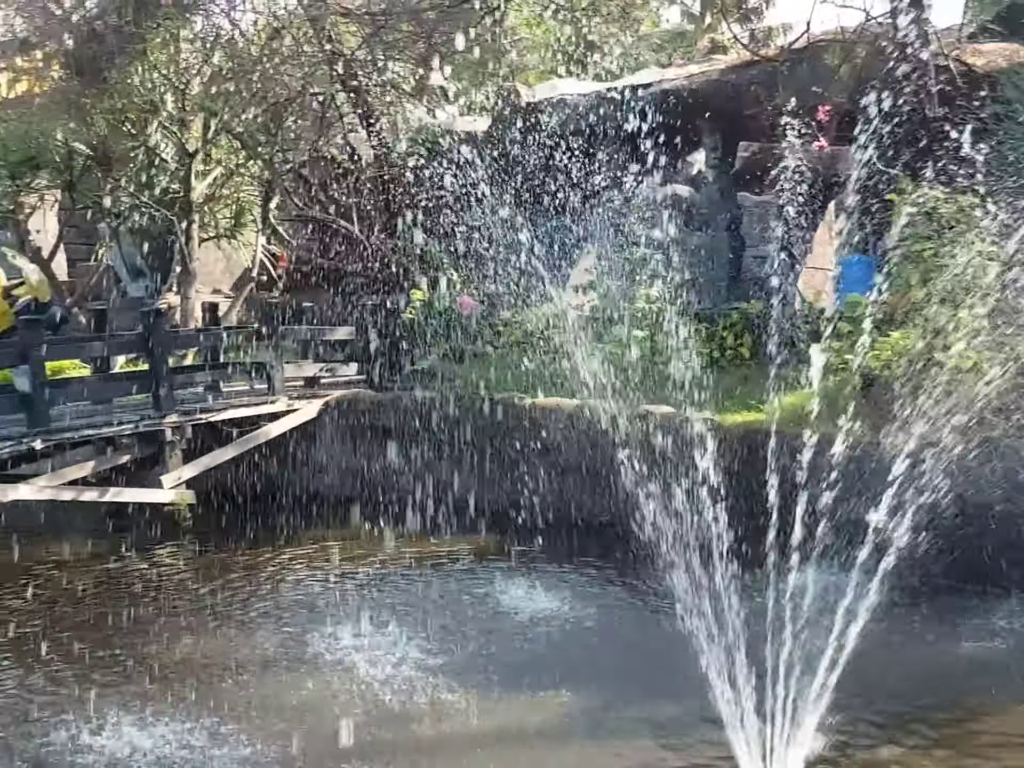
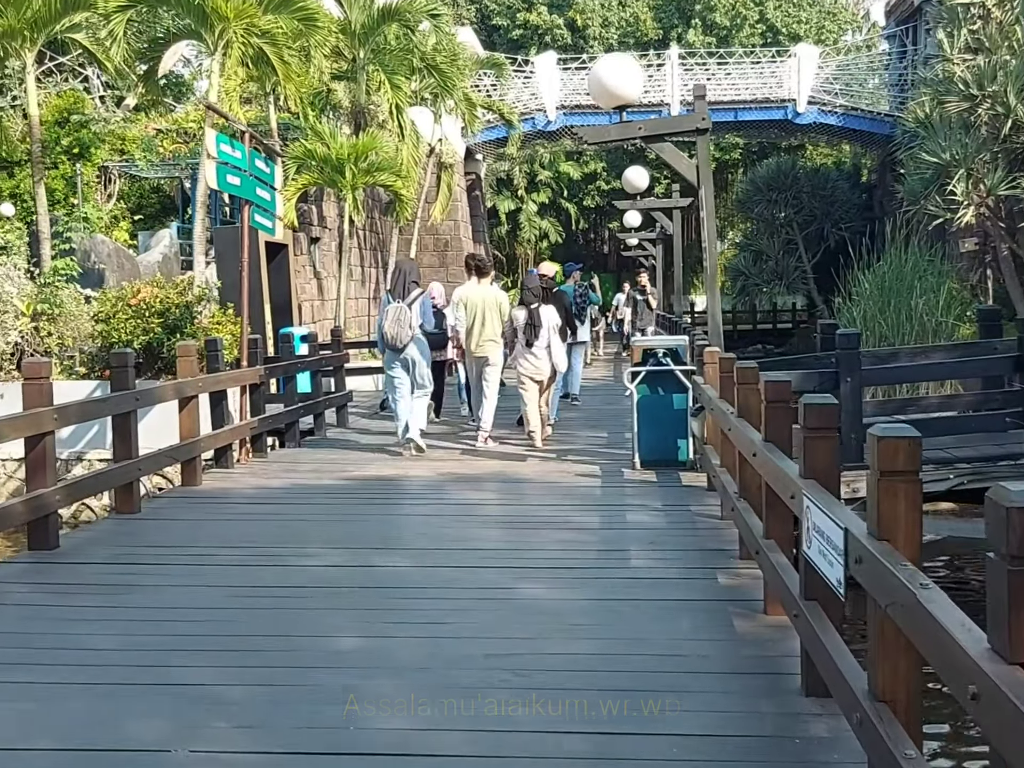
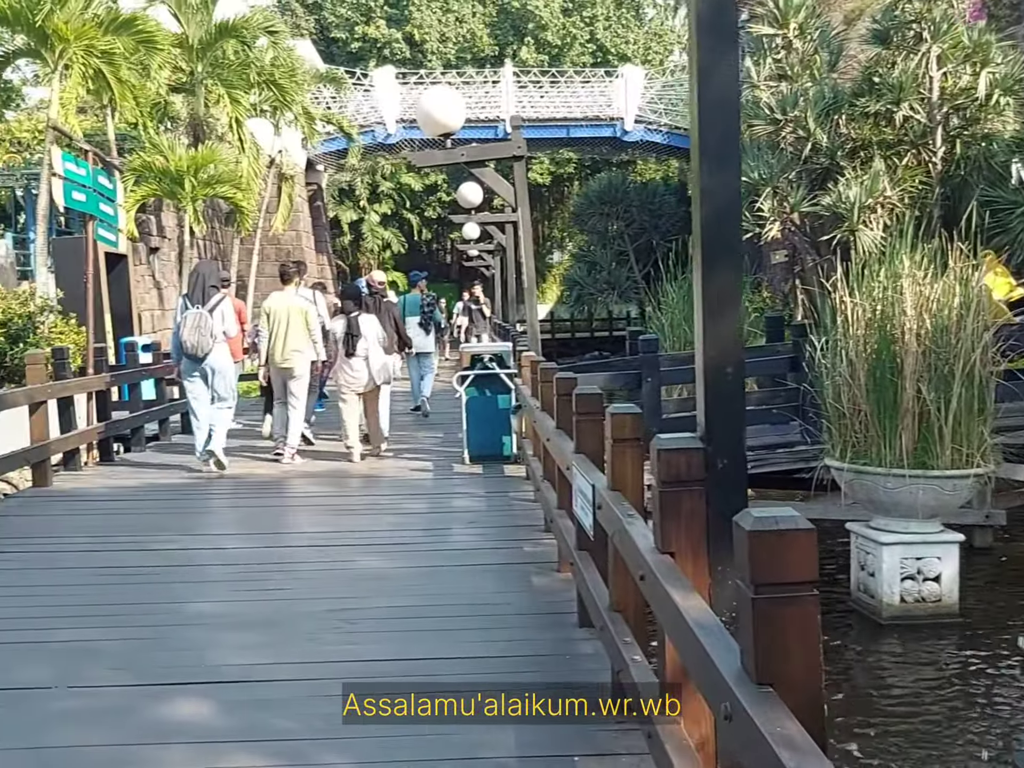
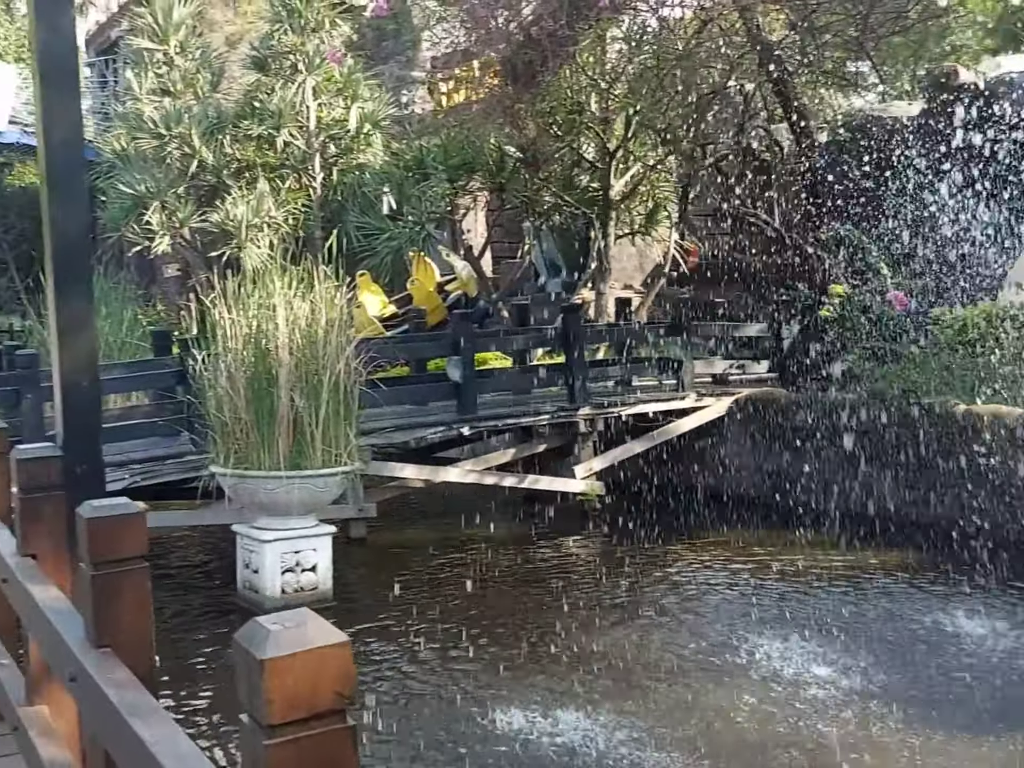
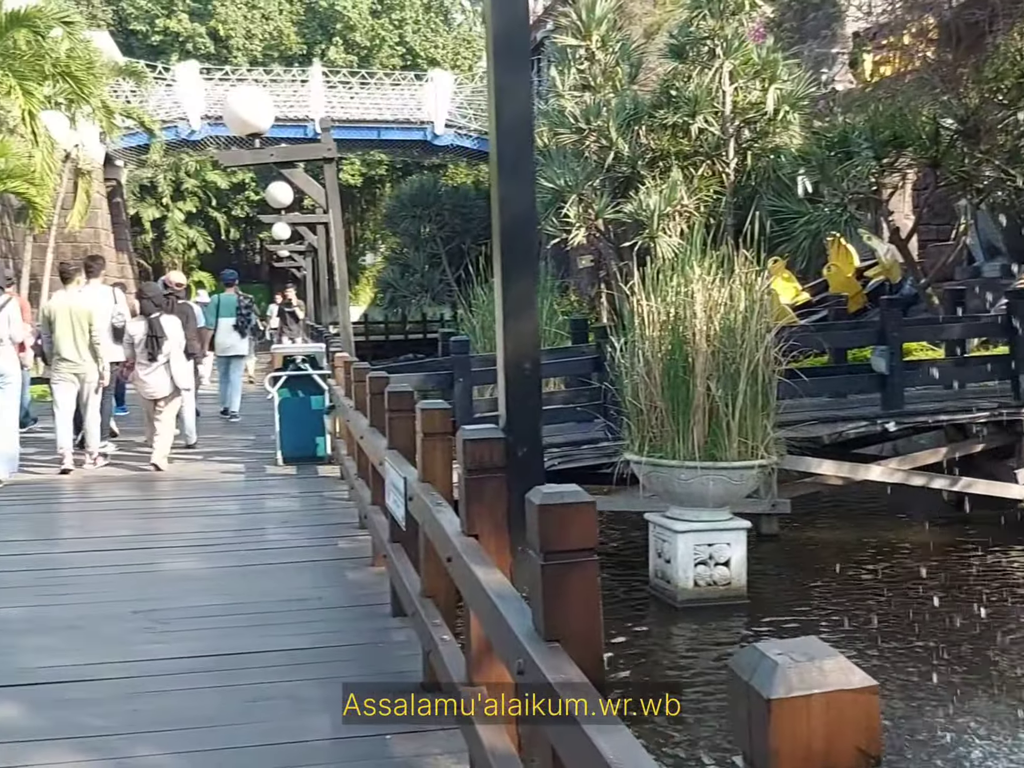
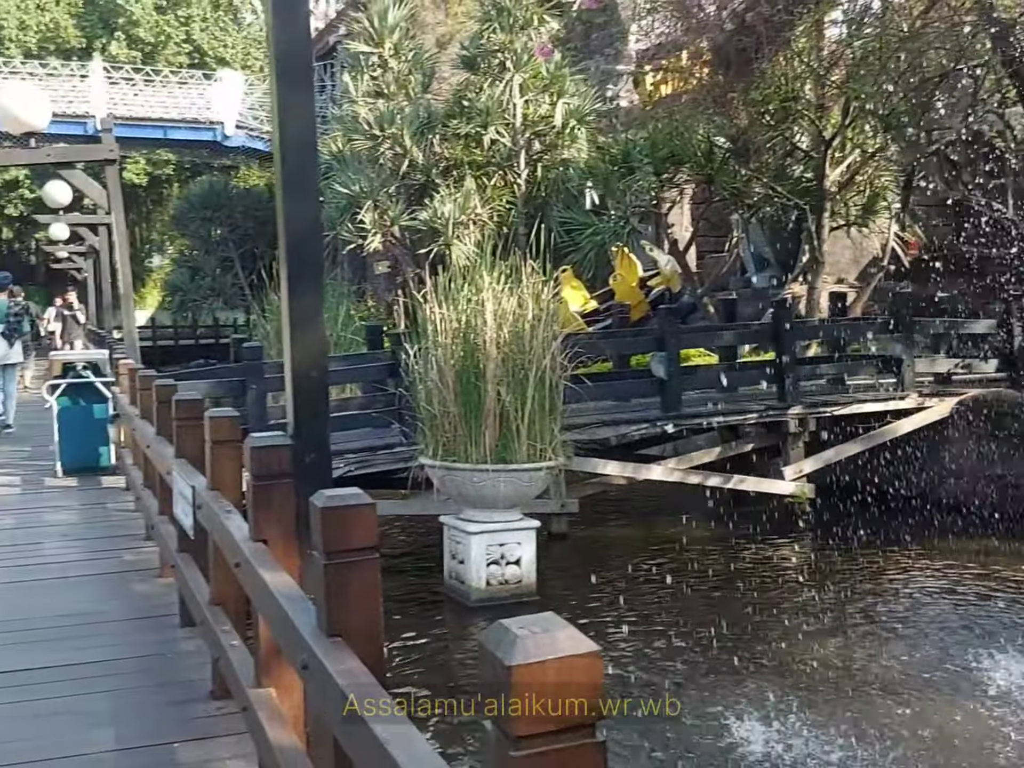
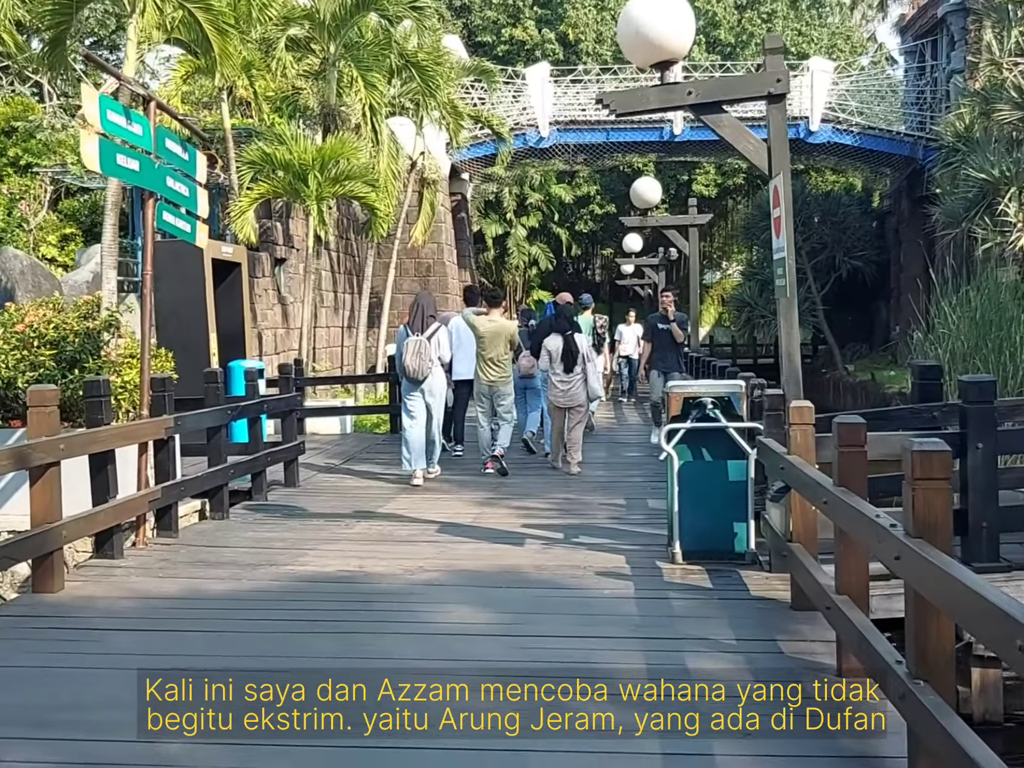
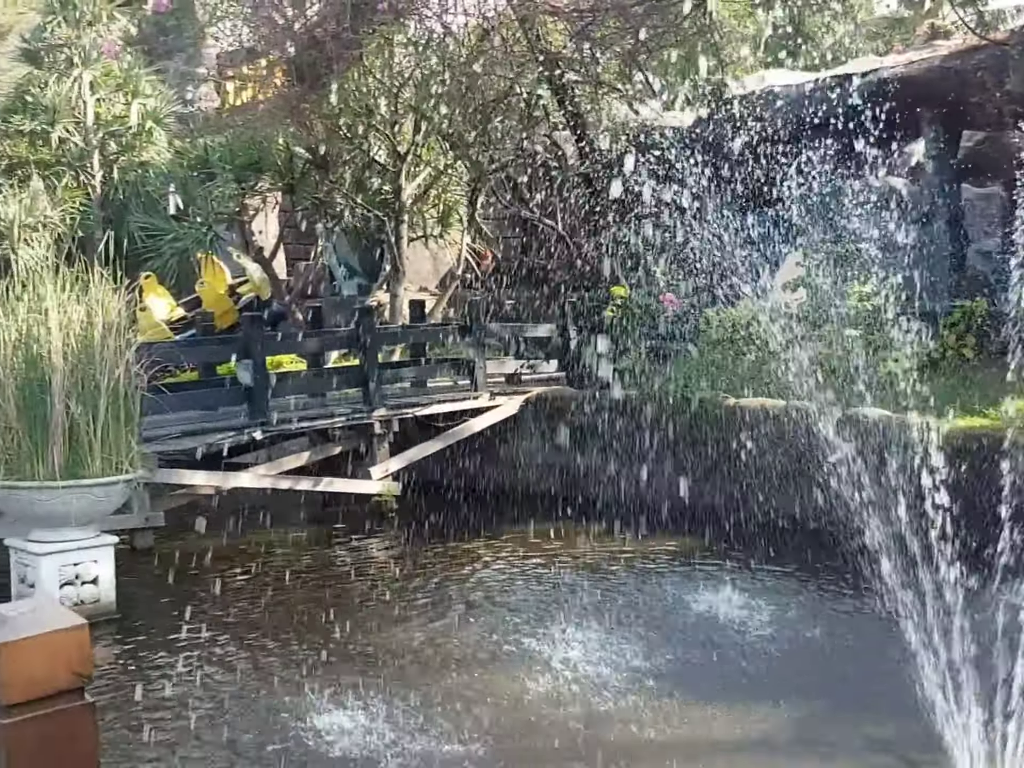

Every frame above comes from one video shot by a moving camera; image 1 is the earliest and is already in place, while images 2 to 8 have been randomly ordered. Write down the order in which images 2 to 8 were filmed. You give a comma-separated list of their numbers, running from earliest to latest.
8, 4, 6, 5, 3, 2, 7
